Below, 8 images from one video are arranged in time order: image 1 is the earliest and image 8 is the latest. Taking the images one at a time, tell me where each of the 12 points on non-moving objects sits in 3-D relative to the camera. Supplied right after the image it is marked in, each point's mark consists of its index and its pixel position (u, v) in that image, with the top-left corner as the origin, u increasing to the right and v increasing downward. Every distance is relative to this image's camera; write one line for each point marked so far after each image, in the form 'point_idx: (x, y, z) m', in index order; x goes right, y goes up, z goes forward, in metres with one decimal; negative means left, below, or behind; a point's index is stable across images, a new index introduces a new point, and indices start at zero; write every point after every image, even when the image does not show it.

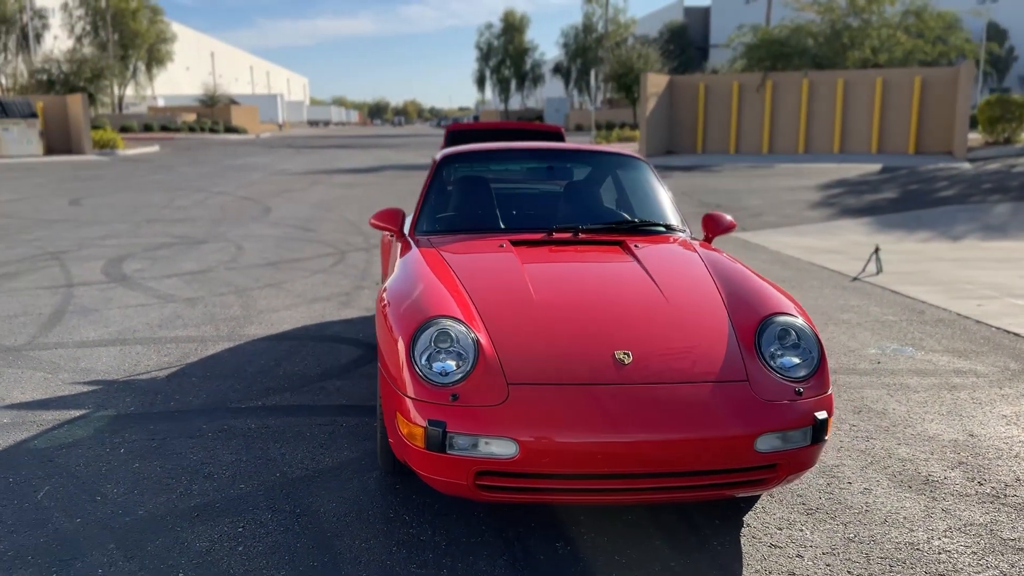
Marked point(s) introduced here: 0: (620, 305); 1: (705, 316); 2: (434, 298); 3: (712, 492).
0: (+0.4, -0.1, +3.2) m
1: (+0.7, -0.1, +3.1) m
2: (-0.3, 0.0, +3.1) m
3: (+0.6, -0.7, +2.8) m
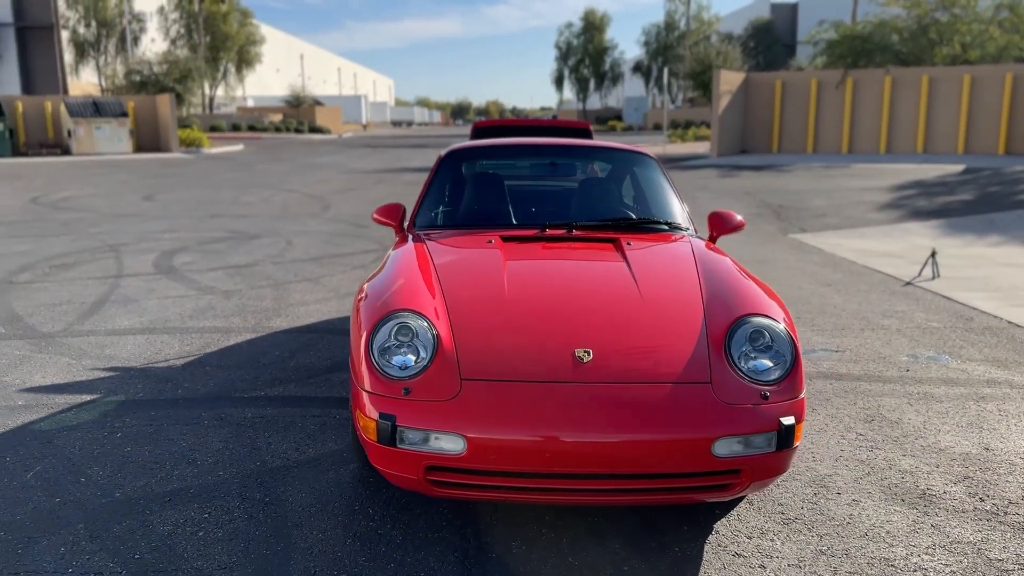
0: (+0.3, -0.1, +3.1) m
1: (+0.6, -0.1, +3.0) m
2: (-0.4, 0.0, +3.1) m
3: (+0.5, -0.6, +2.8) m
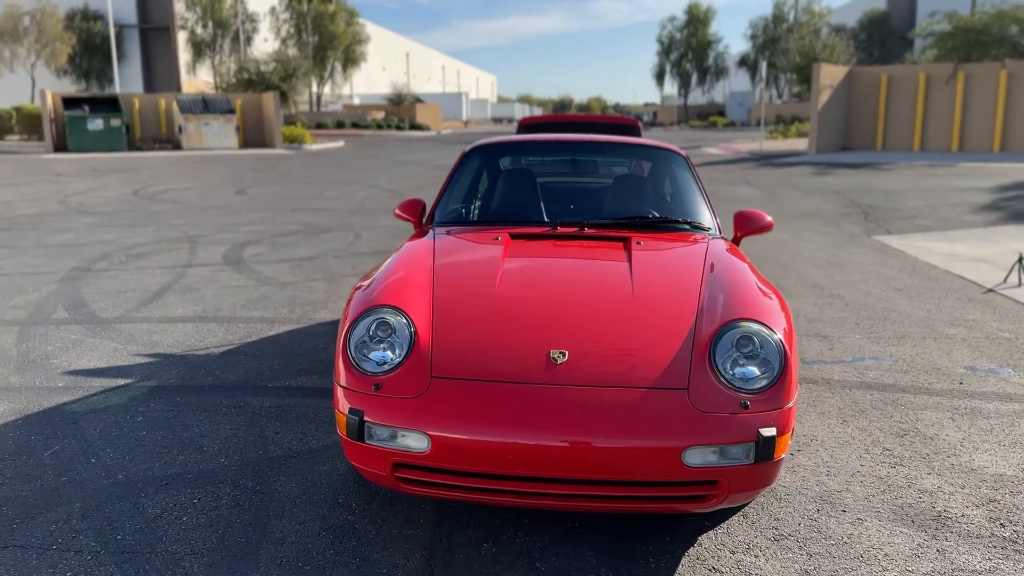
0: (+0.2, -0.1, +3.0) m
1: (+0.5, -0.1, +2.9) m
2: (-0.4, 0.0, +3.1) m
3: (+0.4, -0.7, +2.7) m
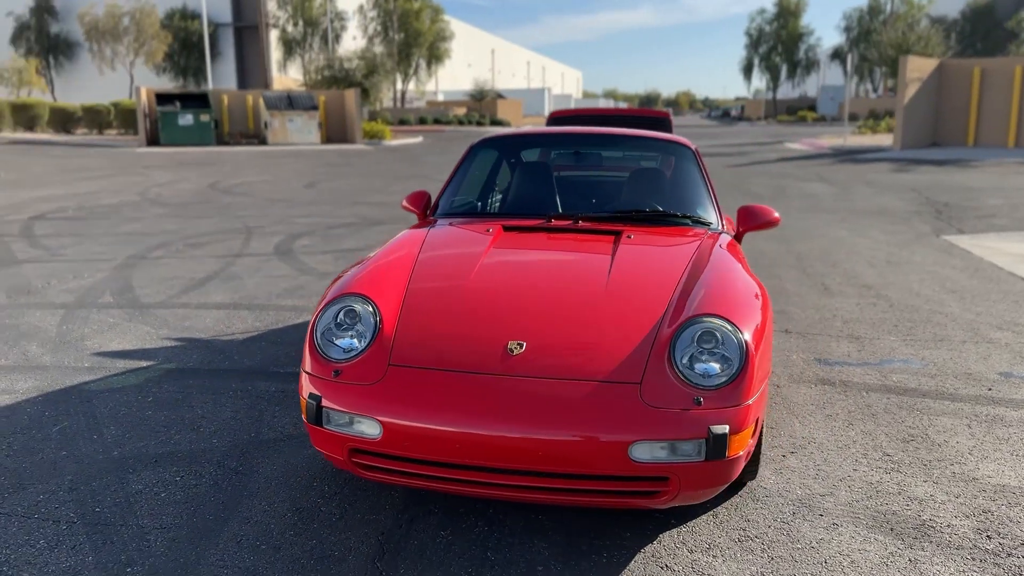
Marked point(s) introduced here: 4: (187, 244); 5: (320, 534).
0: (+0.1, 0.0, +3.0) m
1: (+0.4, -0.1, +2.9) m
2: (-0.5, 0.0, +3.2) m
3: (+0.2, -0.6, +2.6) m
4: (-3.1, +0.4, +8.4) m
5: (-0.6, -0.8, +2.8) m
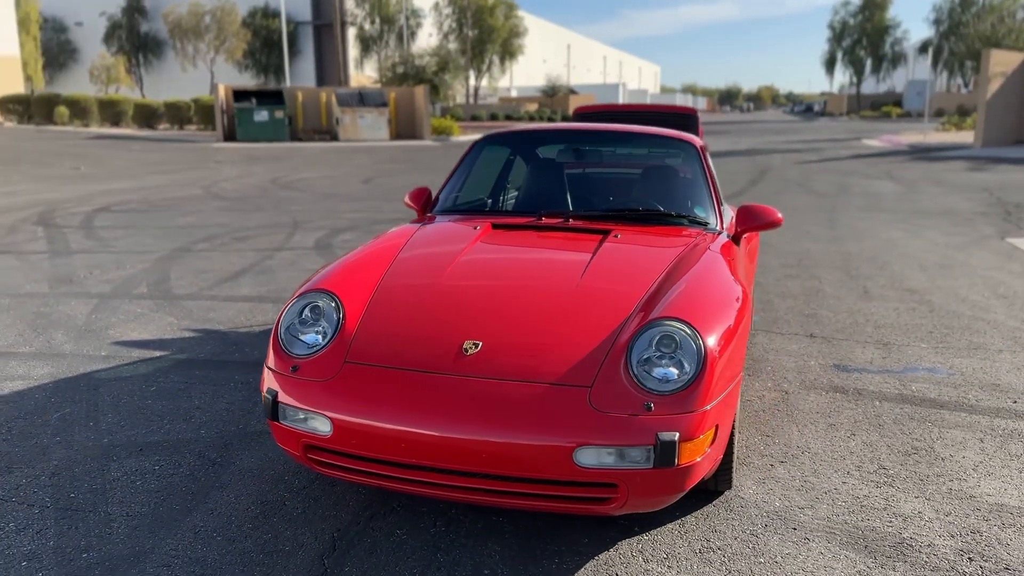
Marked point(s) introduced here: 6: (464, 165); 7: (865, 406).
0: (0.0, 0.0, +3.0) m
1: (+0.3, -0.1, +2.8) m
2: (-0.6, 0.0, +3.2) m
3: (+0.1, -0.6, +2.6) m
4: (-2.7, +0.5, +8.6) m
5: (-0.8, -0.8, +2.8) m
6: (-0.2, +0.7, +4.5) m
7: (+1.7, -0.6, +4.1) m
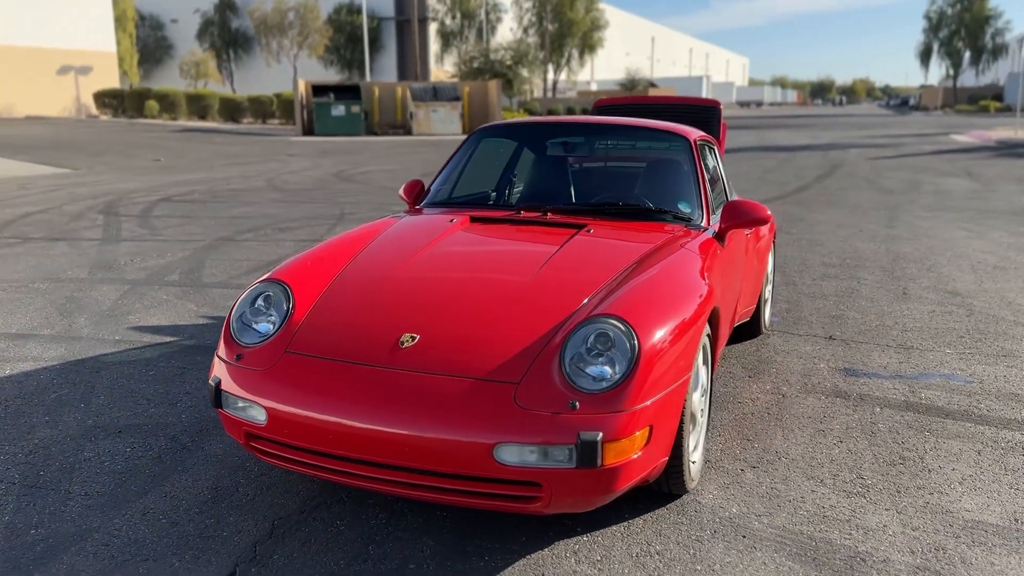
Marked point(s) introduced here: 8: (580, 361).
0: (-0.1, 0.0, +3.0) m
1: (+0.1, -0.1, +2.8) m
2: (-0.8, +0.1, +3.2) m
3: (-0.1, -0.6, +2.6) m
4: (-2.4, +0.6, +8.8) m
5: (-0.9, -0.7, +2.9) m
6: (-0.3, +0.7, +4.5) m
7: (+1.6, -0.6, +3.9) m
8: (+0.2, -0.2, +2.6) m
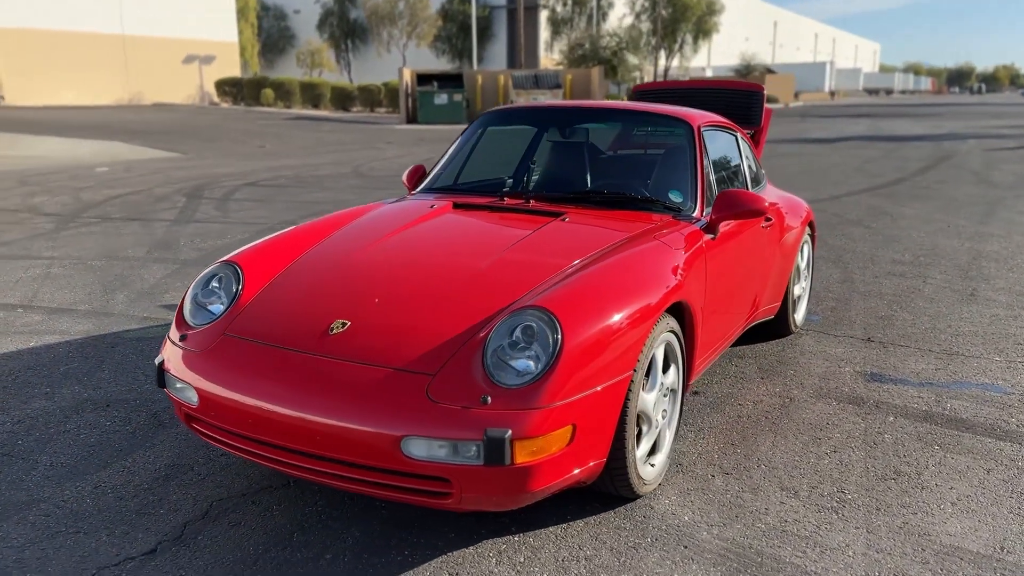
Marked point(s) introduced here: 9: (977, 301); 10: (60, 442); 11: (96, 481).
0: (-0.3, 0.0, +2.9) m
1: (-0.1, 0.0, +2.7) m
2: (-0.9, +0.1, +3.2) m
3: (-0.4, -0.6, +2.5) m
4: (-1.7, +0.8, +8.9) m
5: (-1.1, -0.7, +2.9) m
6: (-0.2, +0.8, +4.4) m
7: (+1.5, -0.6, +3.6) m
8: (0.0, -0.2, +2.4) m
9: (+3.0, -0.1, +5.8) m
10: (-1.7, -0.6, +3.3) m
11: (-1.4, -0.7, +3.0) m
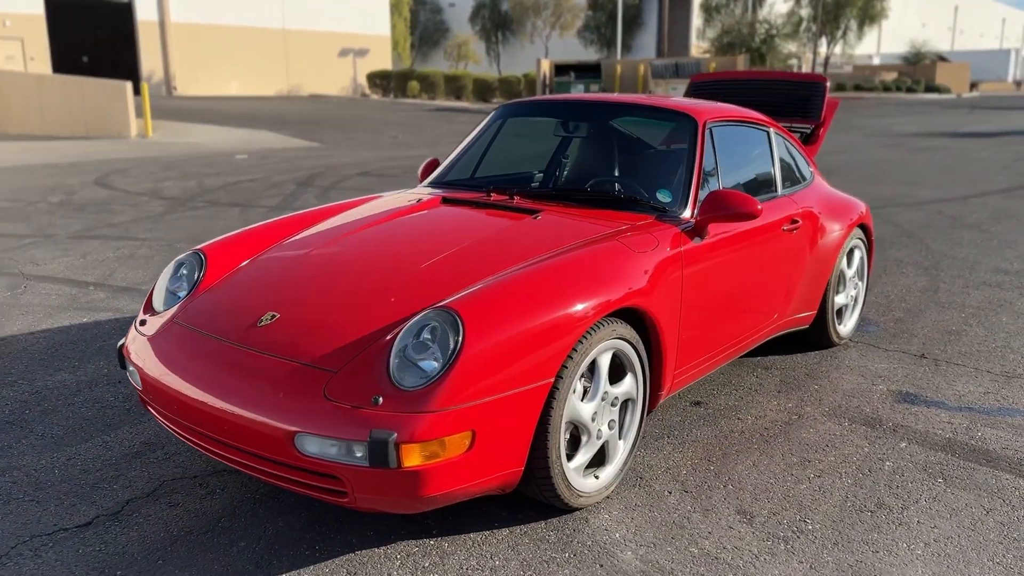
0: (-0.5, 0.0, +2.9) m
1: (-0.3, 0.0, +2.7) m
2: (-1.0, +0.2, +3.3) m
3: (-0.6, -0.6, +2.5) m
4: (-0.8, +0.9, +9.1) m
5: (-1.3, -0.6, +3.1) m
6: (-0.1, +0.8, +4.4) m
7: (+1.4, -0.6, +3.3) m
8: (-0.3, -0.2, +2.4) m
9: (+3.3, -0.2, +5.1) m
10: (-1.8, -0.5, +3.5) m
11: (-1.6, -0.6, +3.2) m
